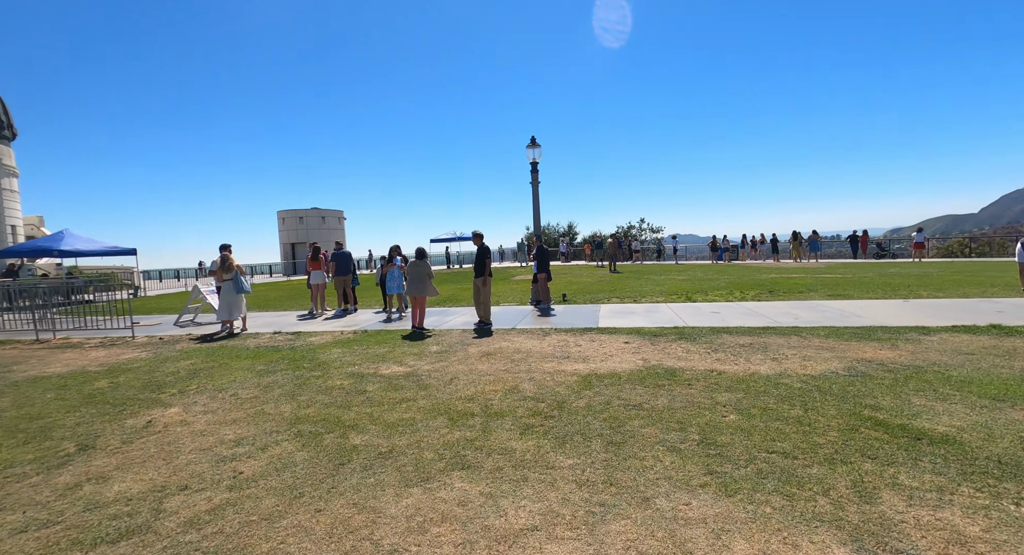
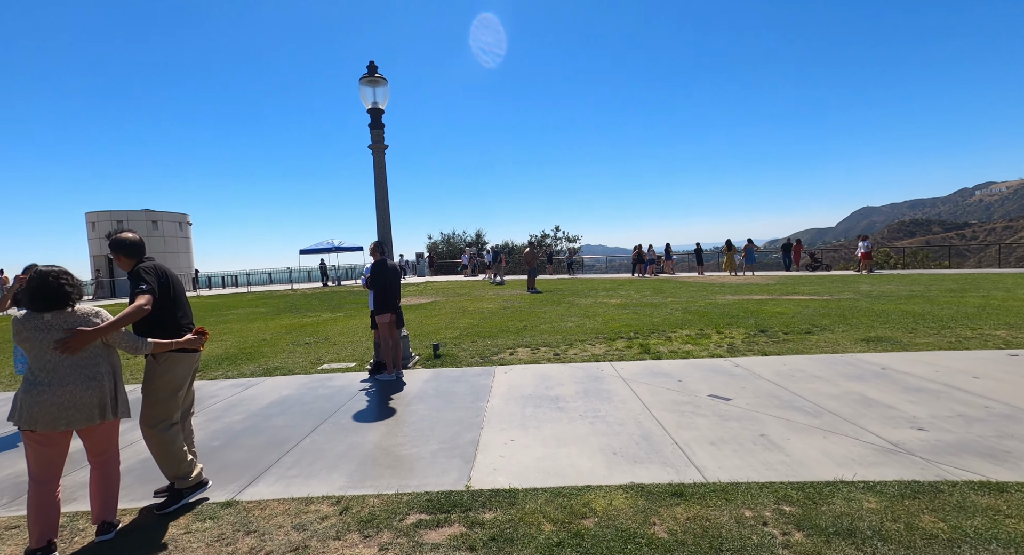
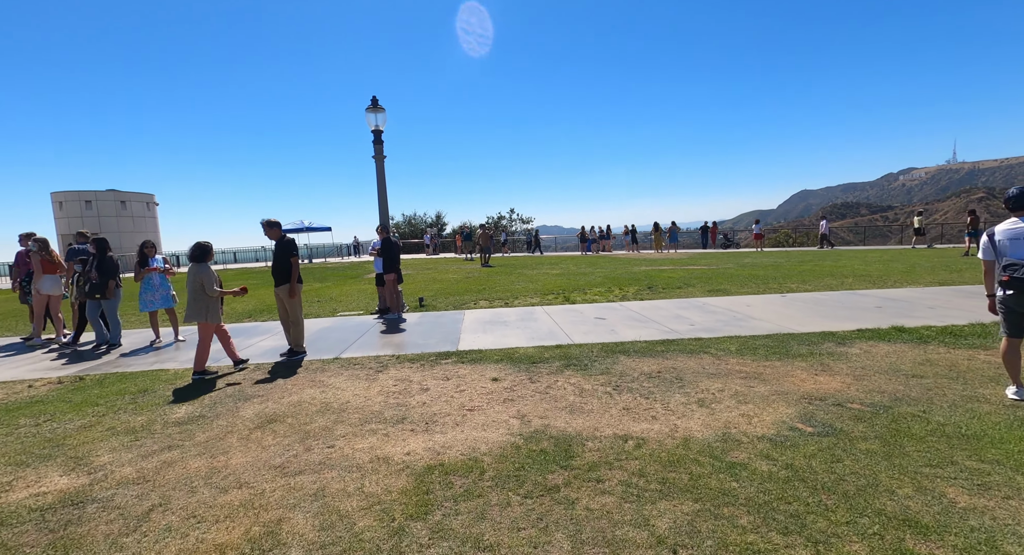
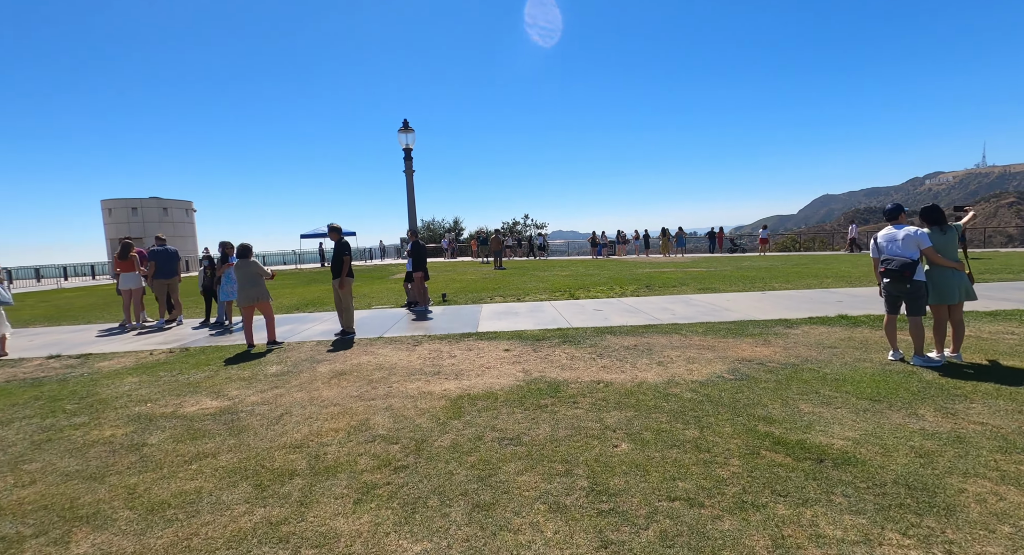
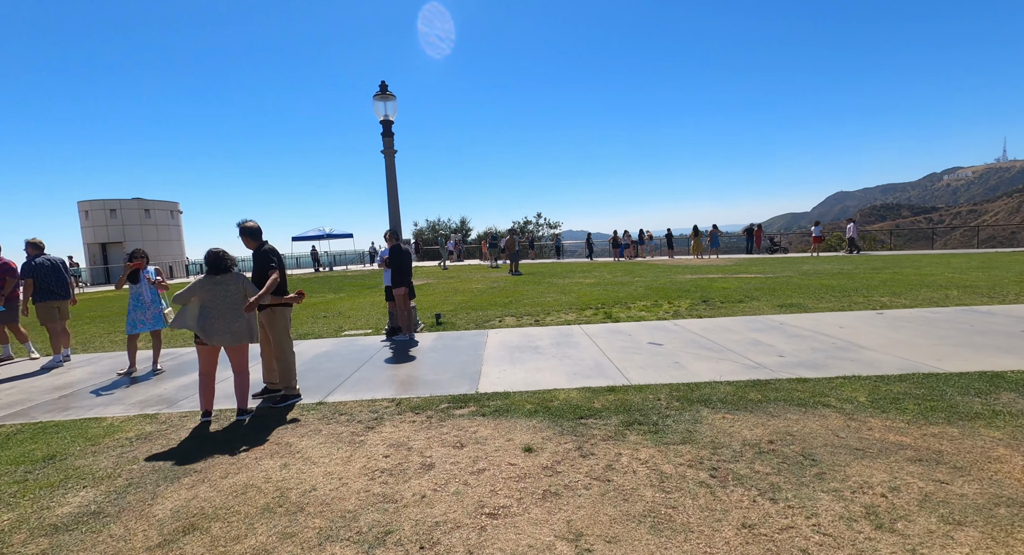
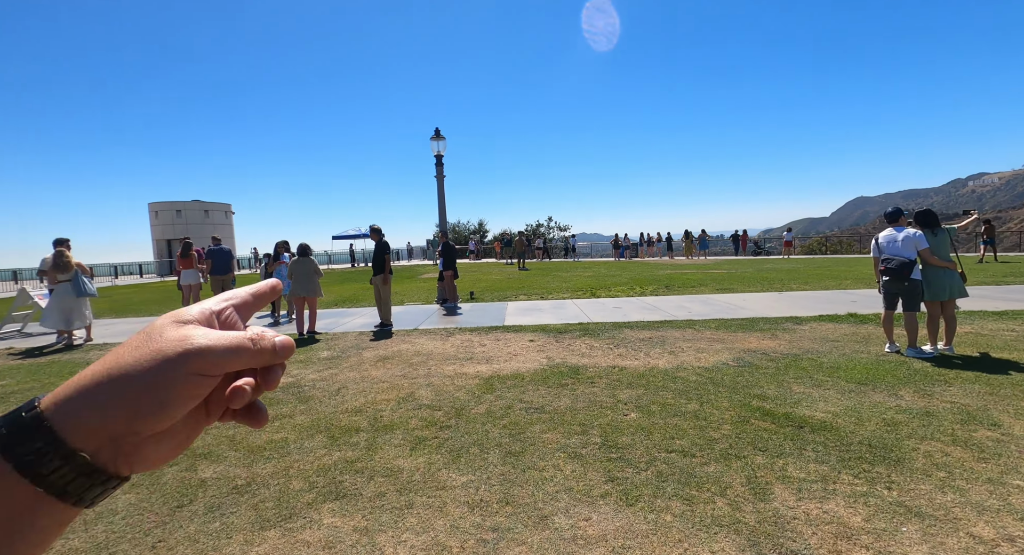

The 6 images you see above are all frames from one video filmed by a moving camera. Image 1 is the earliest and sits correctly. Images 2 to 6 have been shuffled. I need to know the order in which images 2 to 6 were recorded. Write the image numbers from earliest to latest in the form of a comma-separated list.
6, 4, 3, 5, 2
